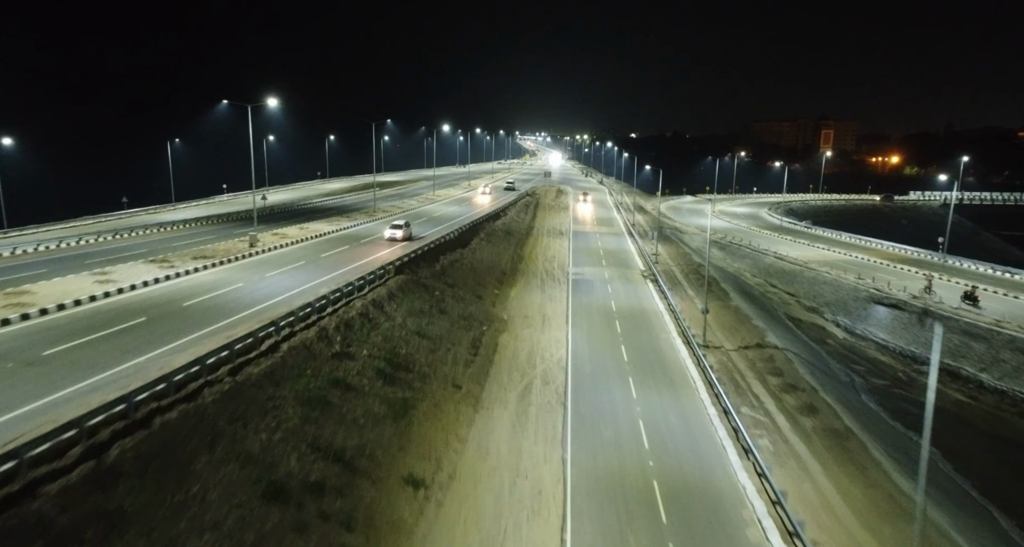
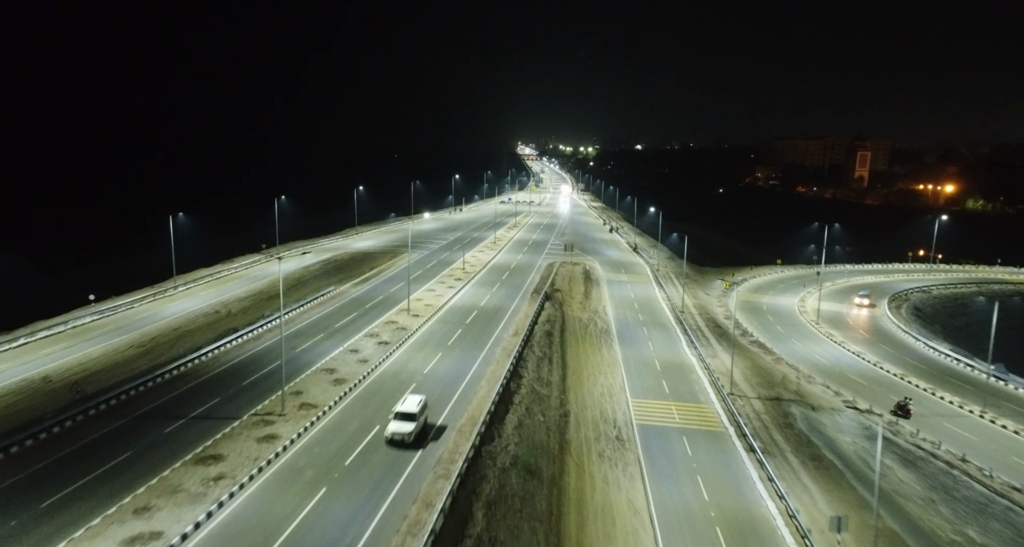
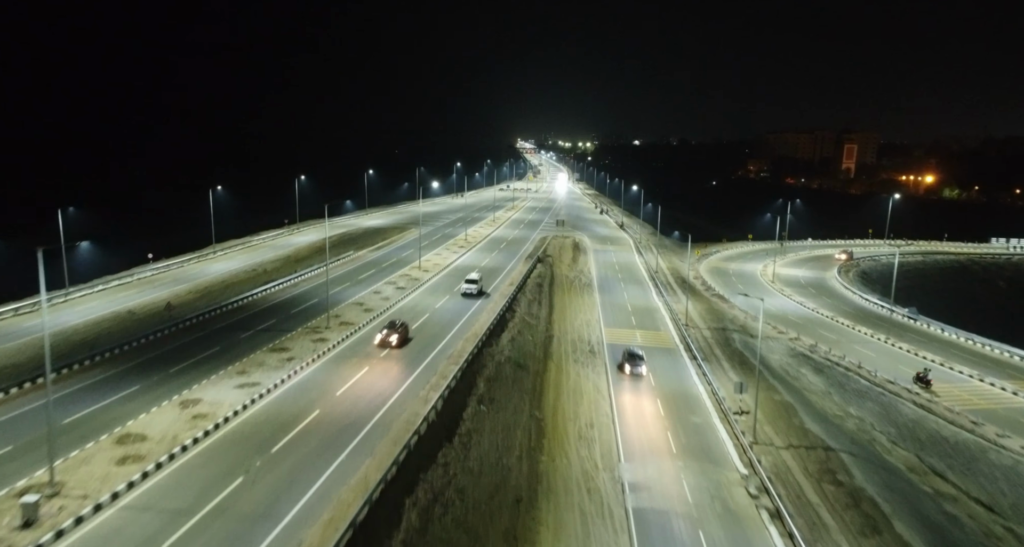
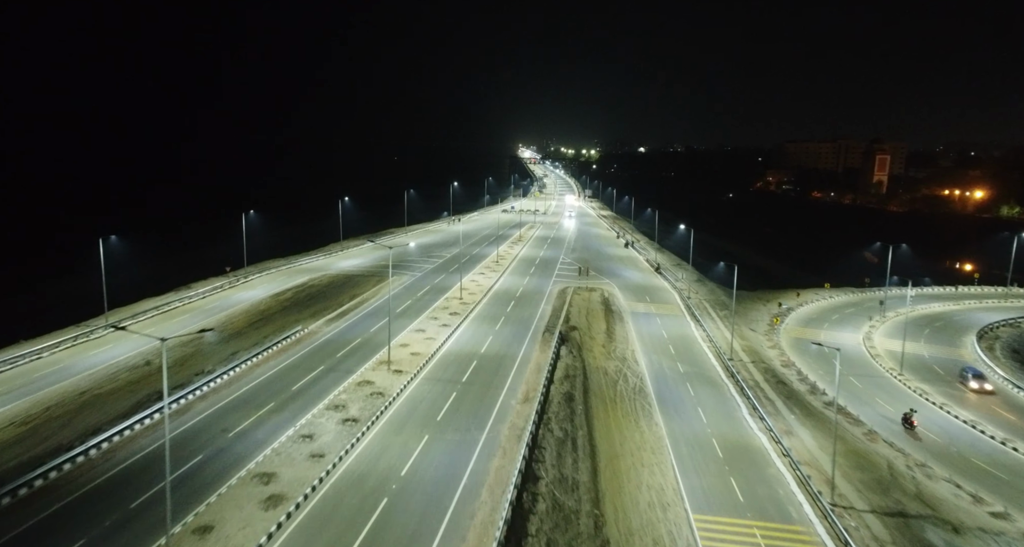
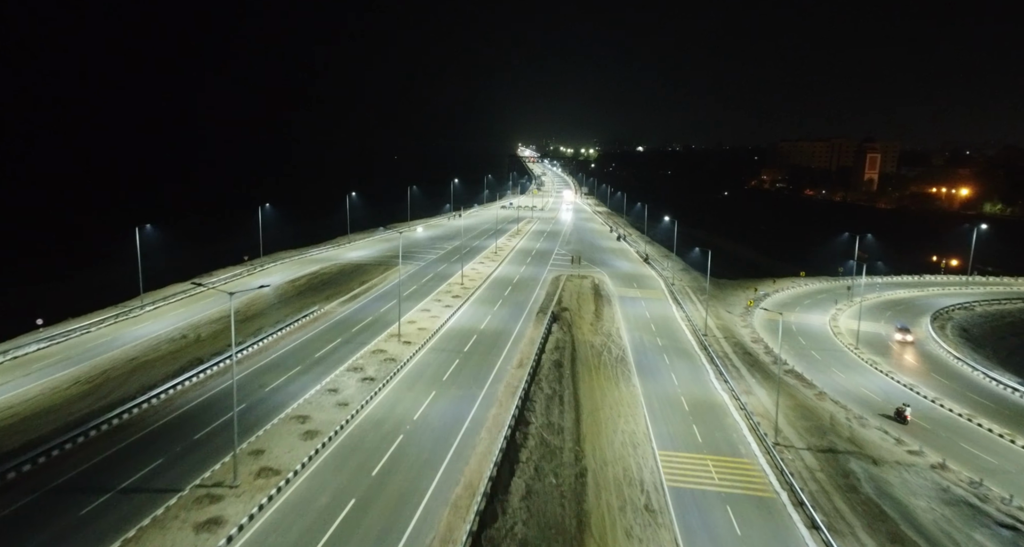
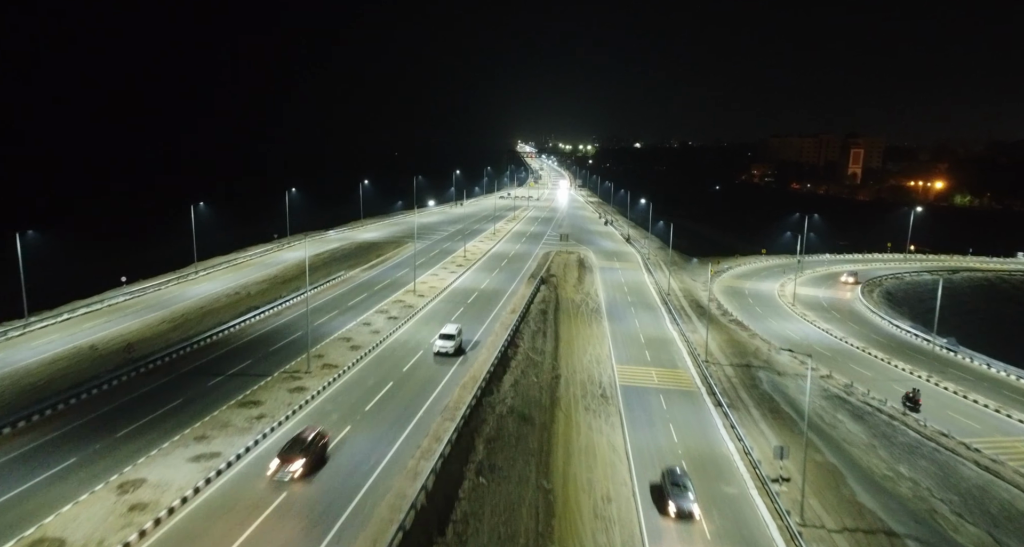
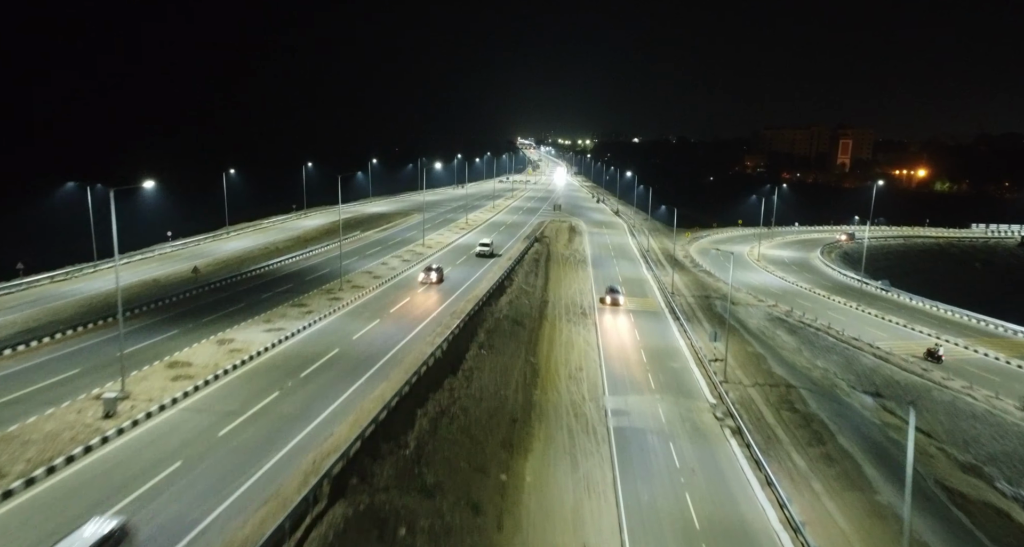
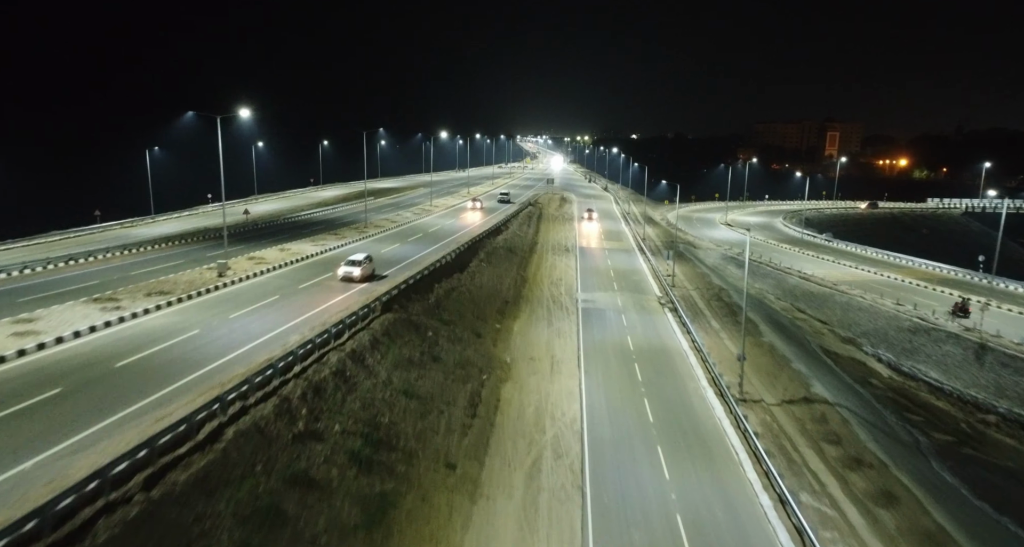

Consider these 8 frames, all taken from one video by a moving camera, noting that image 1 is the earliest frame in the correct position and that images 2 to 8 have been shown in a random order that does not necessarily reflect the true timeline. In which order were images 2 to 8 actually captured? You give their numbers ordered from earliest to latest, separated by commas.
8, 7, 3, 6, 2, 5, 4
